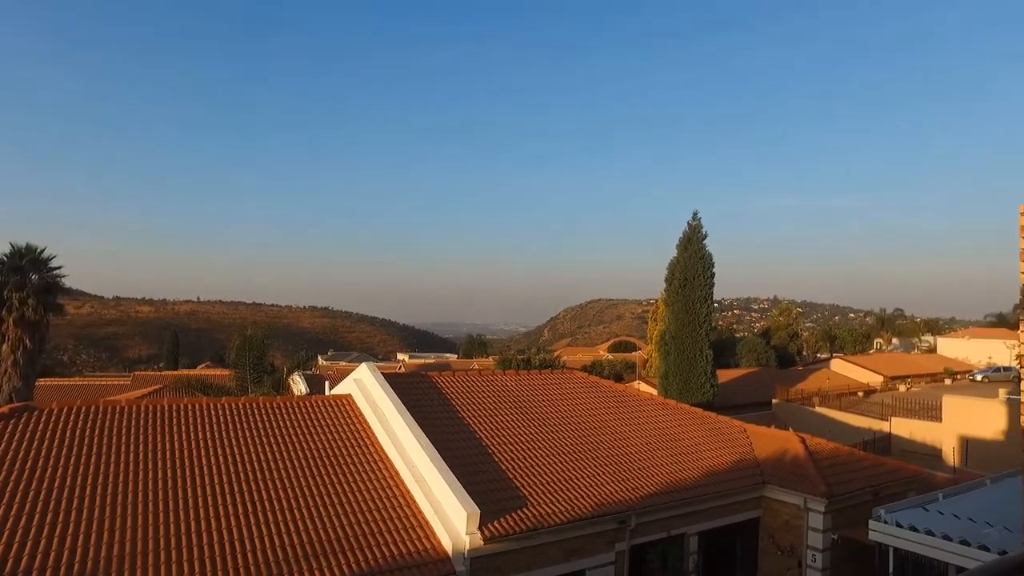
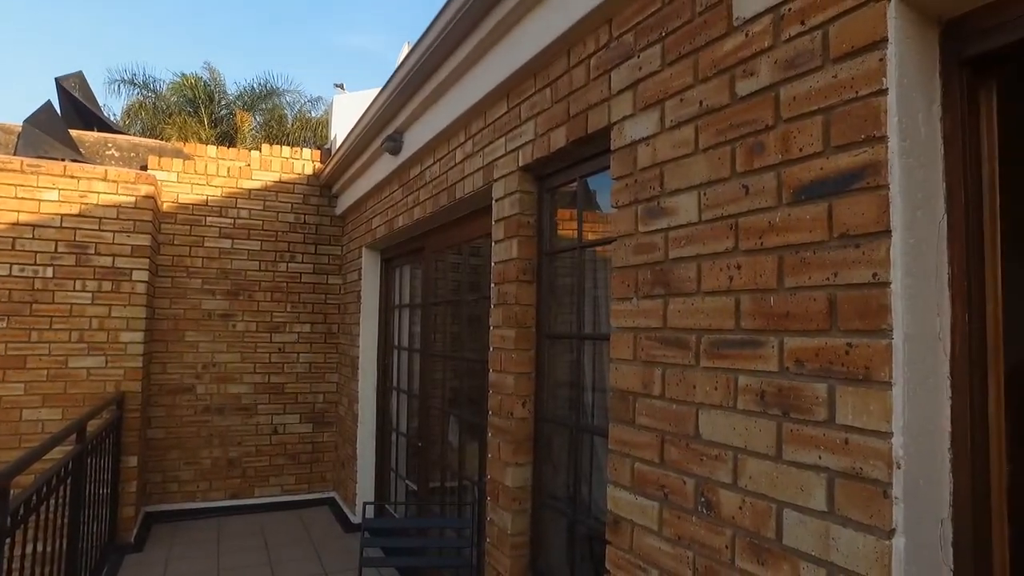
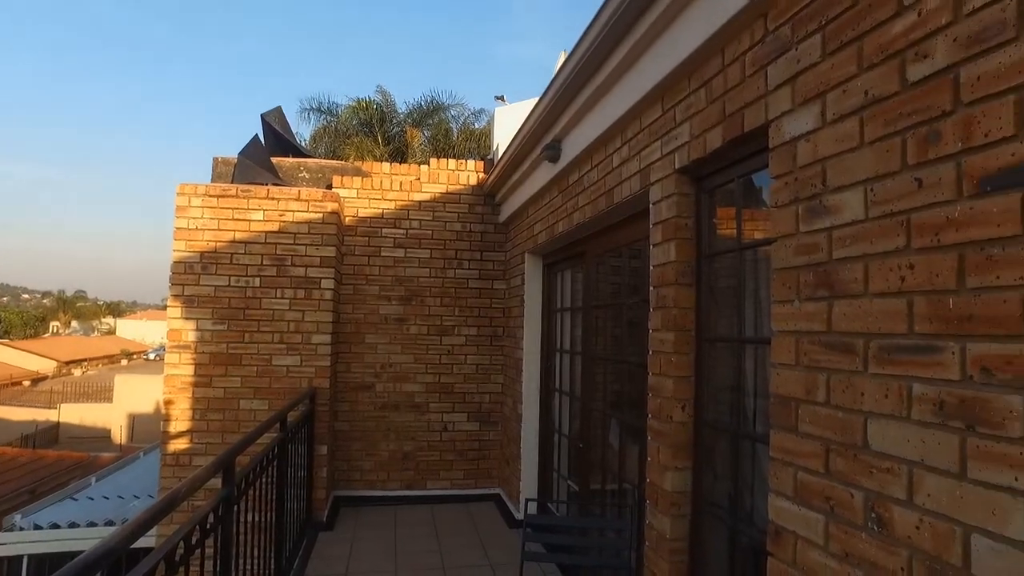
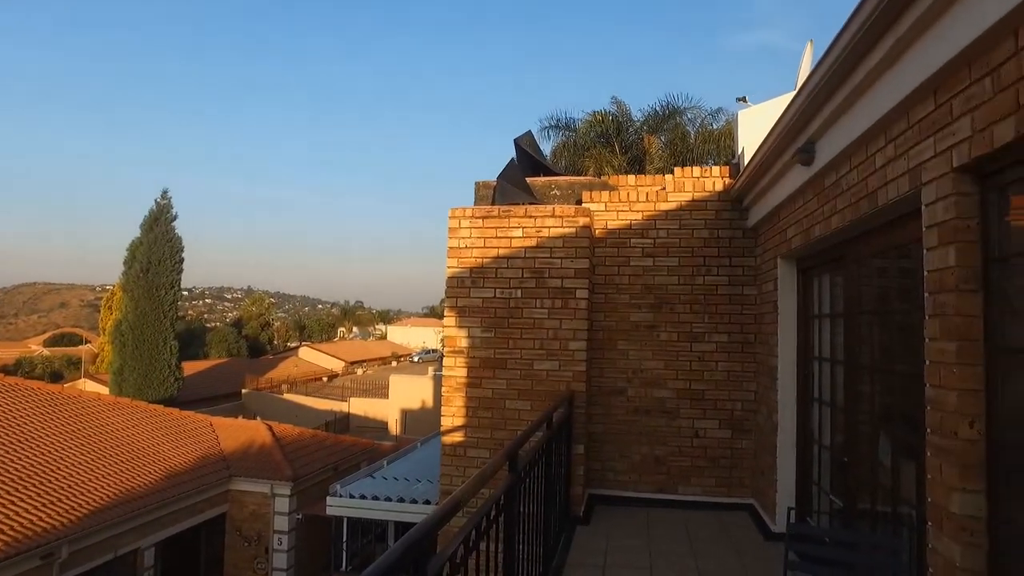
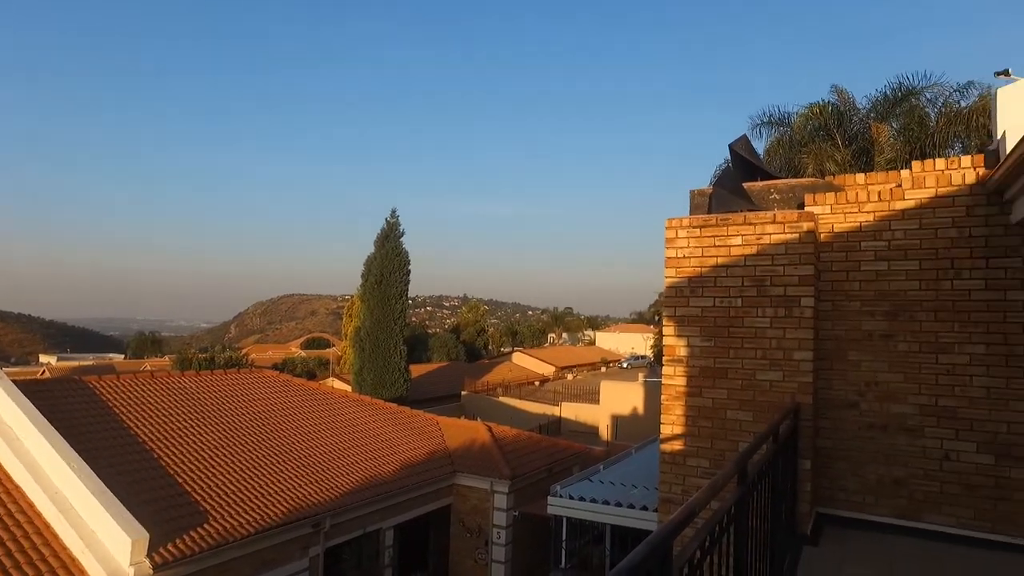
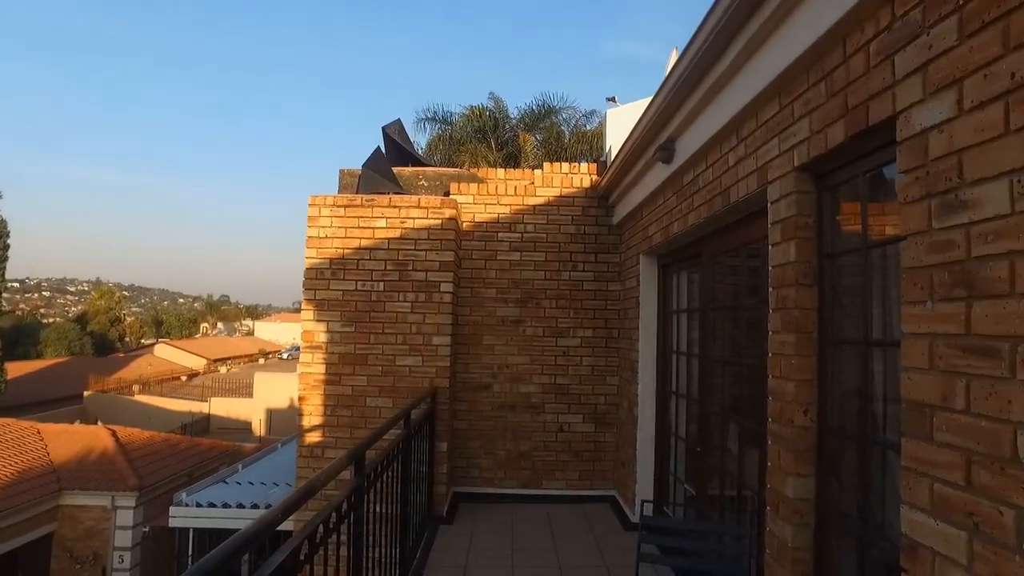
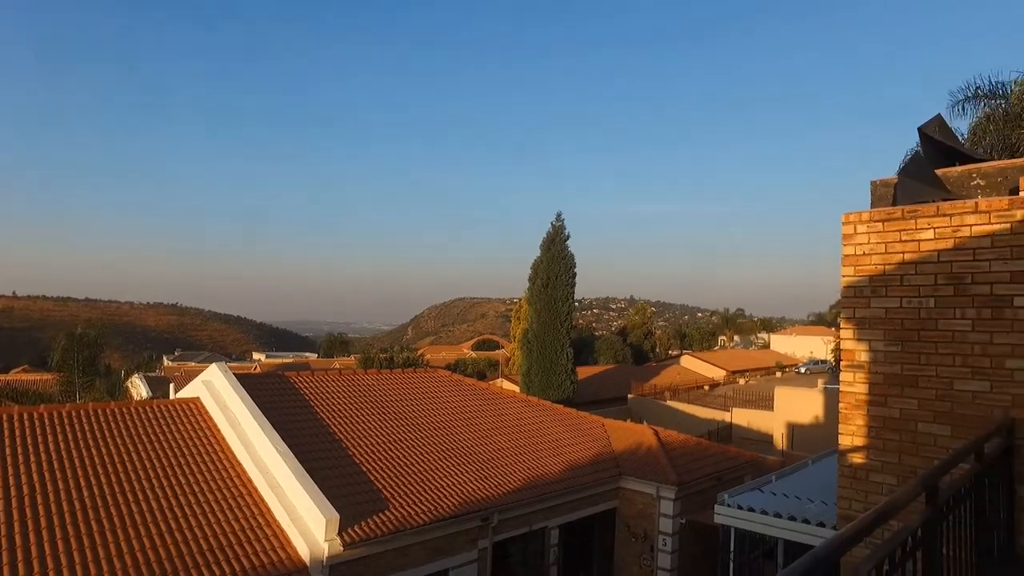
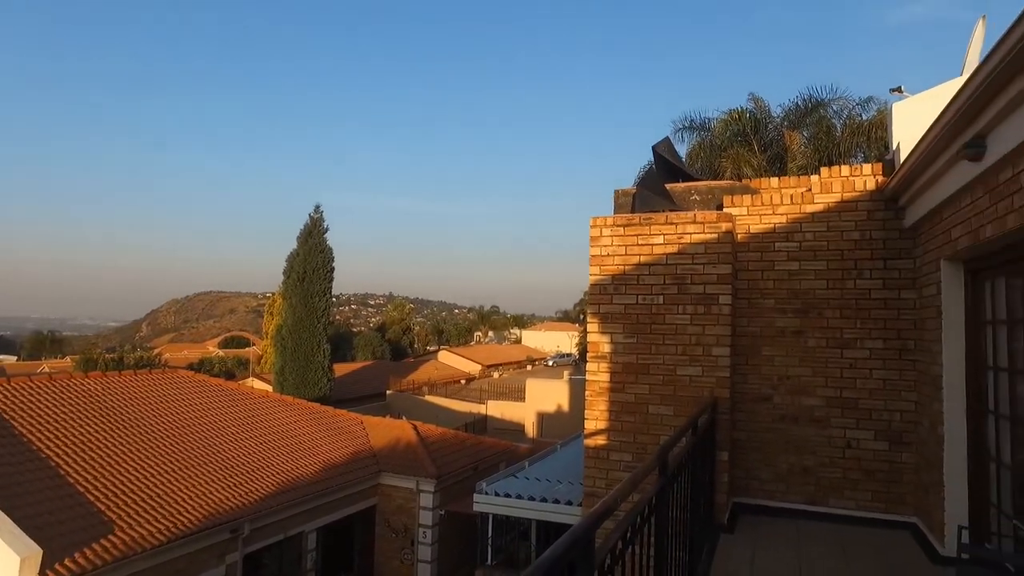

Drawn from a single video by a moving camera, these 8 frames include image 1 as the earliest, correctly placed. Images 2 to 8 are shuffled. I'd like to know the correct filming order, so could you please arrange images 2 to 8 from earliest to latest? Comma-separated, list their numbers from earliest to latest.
7, 5, 8, 4, 6, 3, 2
